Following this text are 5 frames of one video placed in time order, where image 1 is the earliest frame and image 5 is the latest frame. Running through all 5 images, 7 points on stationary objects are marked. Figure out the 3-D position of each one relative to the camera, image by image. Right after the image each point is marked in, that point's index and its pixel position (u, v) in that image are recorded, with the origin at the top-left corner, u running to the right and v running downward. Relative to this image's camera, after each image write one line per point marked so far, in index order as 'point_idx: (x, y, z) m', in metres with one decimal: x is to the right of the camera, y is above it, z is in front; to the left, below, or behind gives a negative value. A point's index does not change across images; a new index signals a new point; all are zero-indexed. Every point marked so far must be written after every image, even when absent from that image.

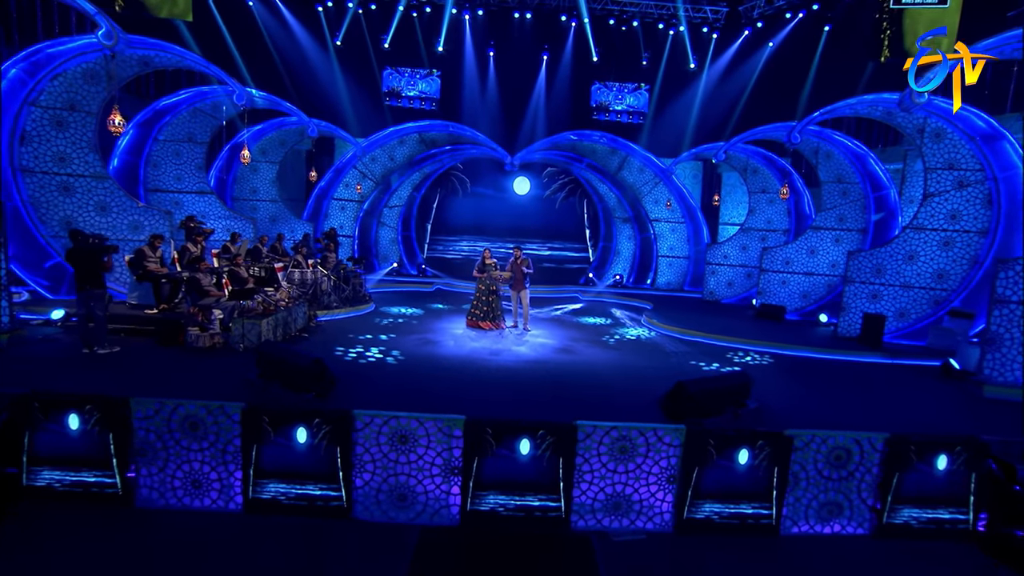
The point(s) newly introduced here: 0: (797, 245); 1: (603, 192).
0: (+6.3, +0.9, +12.1) m
1: (+2.7, +2.8, +15.8) m
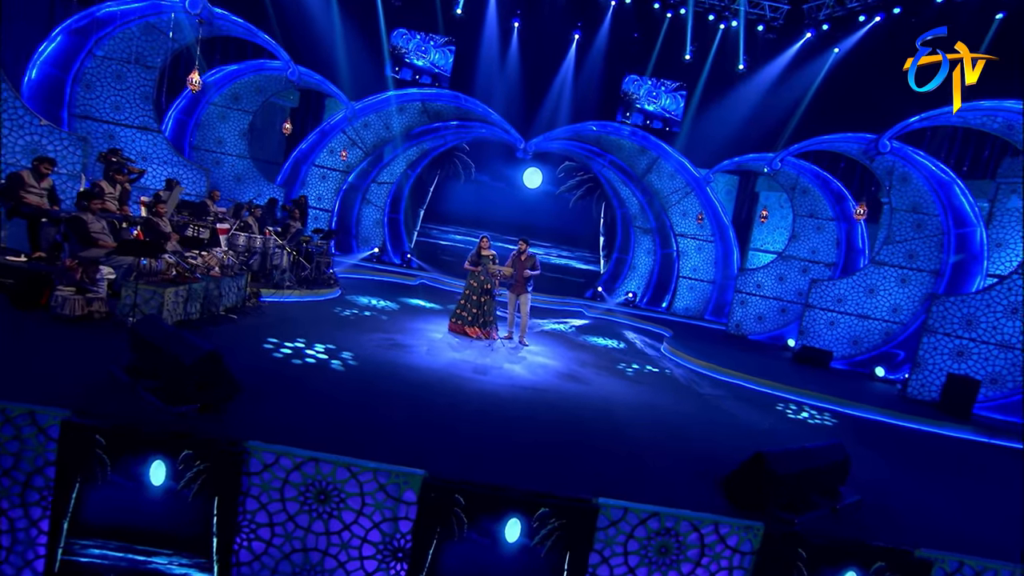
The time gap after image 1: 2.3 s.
0: (+6.3, +0.1, +10.2) m
1: (+2.9, +2.3, +13.9) m
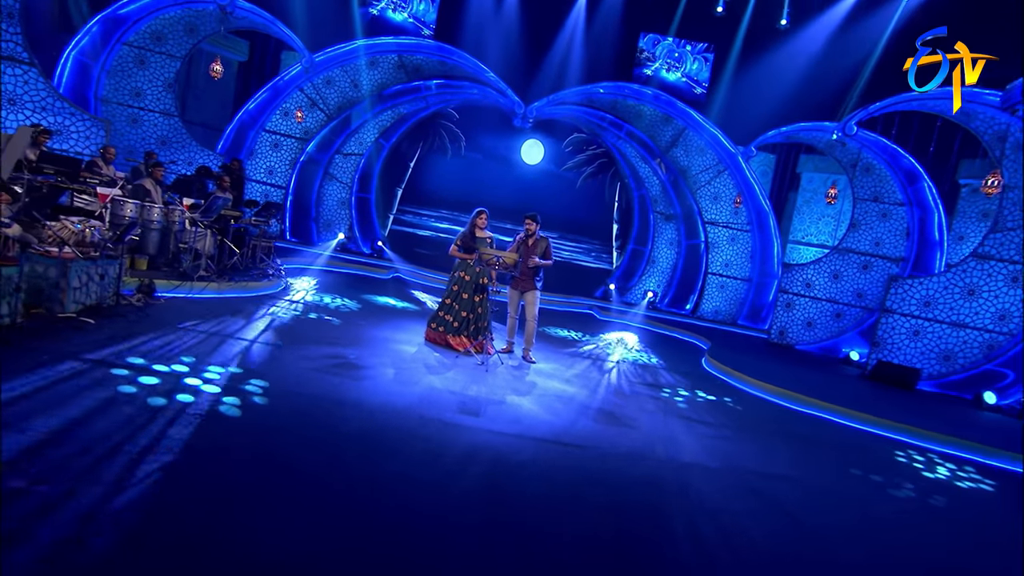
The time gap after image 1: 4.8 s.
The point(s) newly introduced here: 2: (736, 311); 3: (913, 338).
0: (+6.3, +0.1, +8.0) m
1: (+2.8, +2.4, +11.6) m
2: (+4.5, -0.5, +11.0) m
3: (+6.0, -0.7, +8.3) m
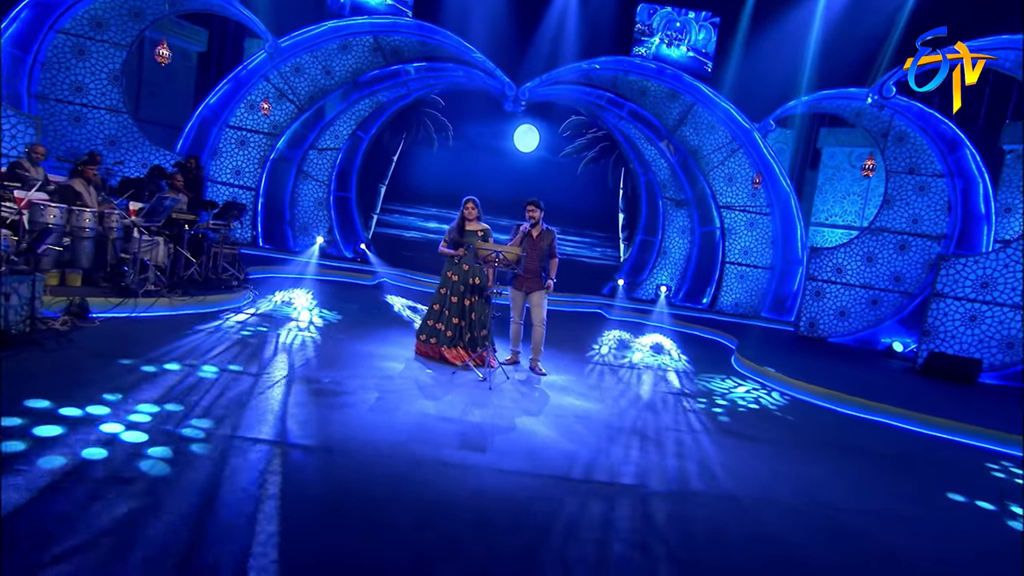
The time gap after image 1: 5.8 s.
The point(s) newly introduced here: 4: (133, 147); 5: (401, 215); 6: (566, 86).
0: (+6.3, +0.4, +7.0) m
1: (+2.7, +2.5, +10.6) m
2: (+4.5, -0.3, +10.0) m
3: (+6.1, -0.5, +7.3) m
4: (-5.8, +2.2, +8.5) m
5: (-2.2, +1.4, +10.9) m
6: (+0.9, +3.6, +9.9) m
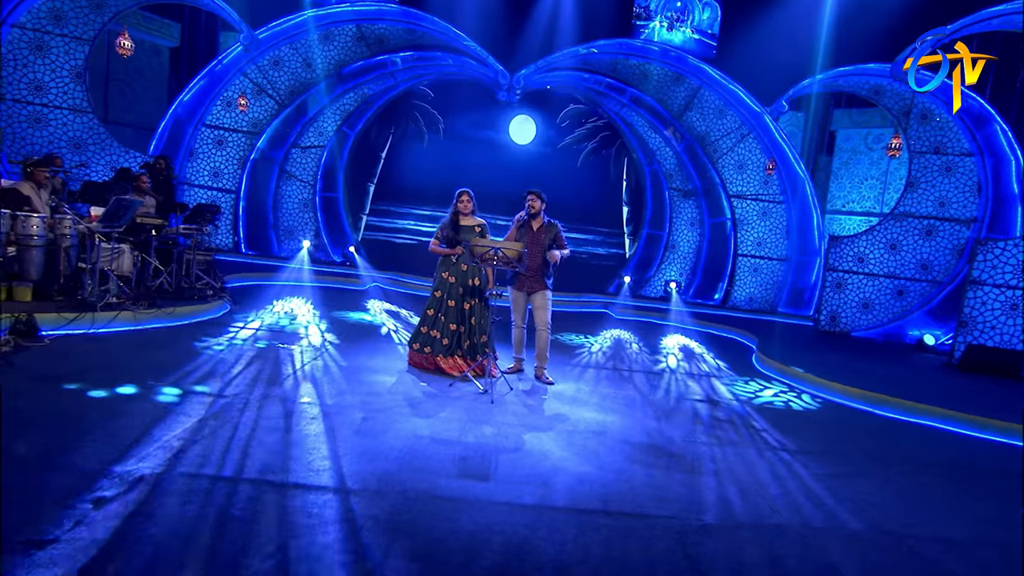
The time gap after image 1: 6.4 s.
0: (+6.3, +0.6, +6.5) m
1: (+2.6, +2.6, +10.0) m
2: (+4.5, -0.1, +9.4) m
3: (+6.1, -0.3, +6.8) m
4: (-5.9, +2.0, +7.9) m
5: (-2.2, +1.3, +10.3) m
6: (+0.8, +3.6, +9.3) m
